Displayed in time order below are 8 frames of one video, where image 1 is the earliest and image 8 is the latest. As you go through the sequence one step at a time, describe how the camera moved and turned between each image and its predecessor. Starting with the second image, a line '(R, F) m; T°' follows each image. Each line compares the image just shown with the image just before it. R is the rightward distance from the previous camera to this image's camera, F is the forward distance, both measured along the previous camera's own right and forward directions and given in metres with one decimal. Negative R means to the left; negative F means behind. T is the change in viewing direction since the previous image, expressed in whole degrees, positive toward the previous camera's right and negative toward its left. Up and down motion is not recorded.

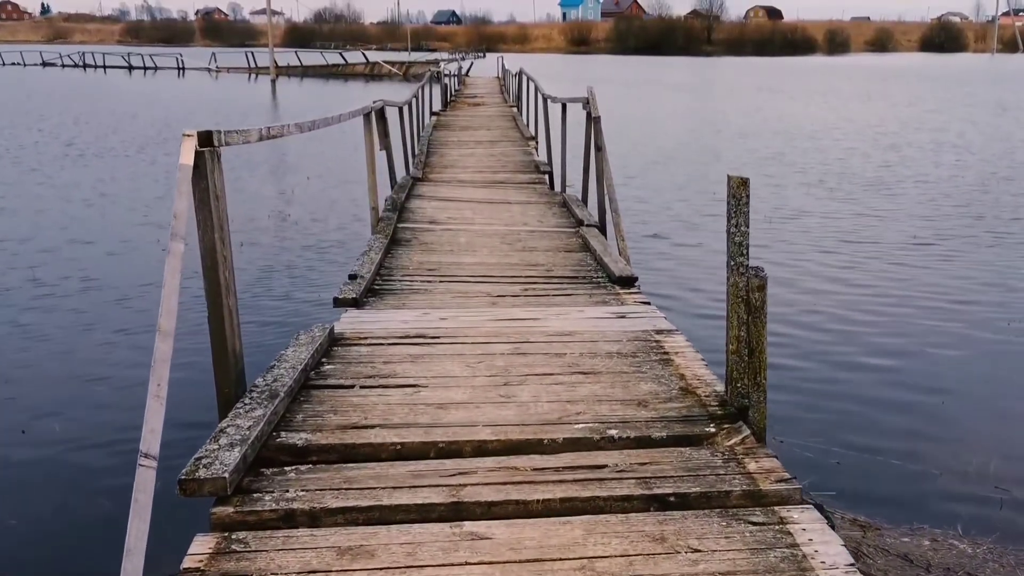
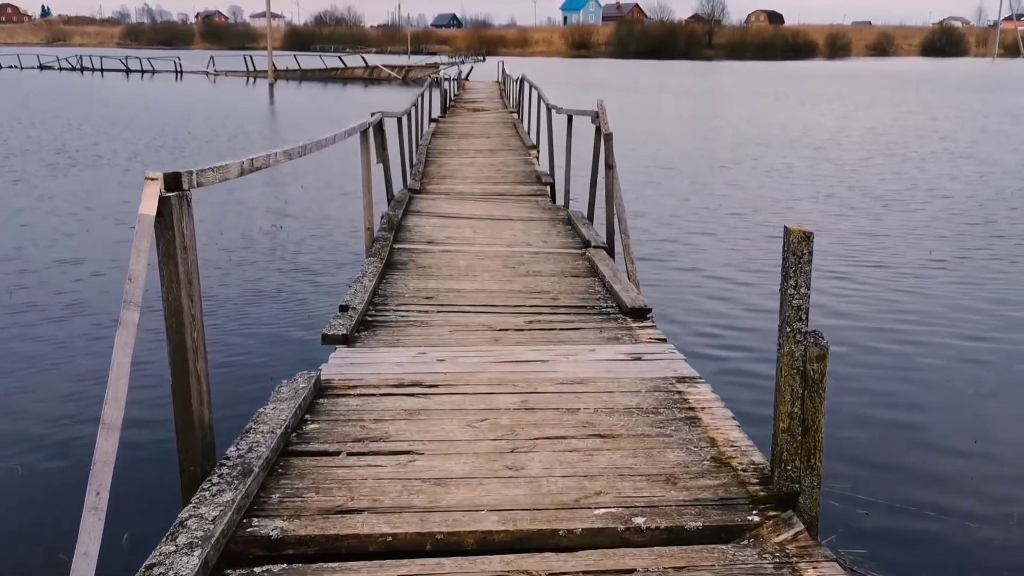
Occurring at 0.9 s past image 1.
(0.0, +0.4) m; 0°
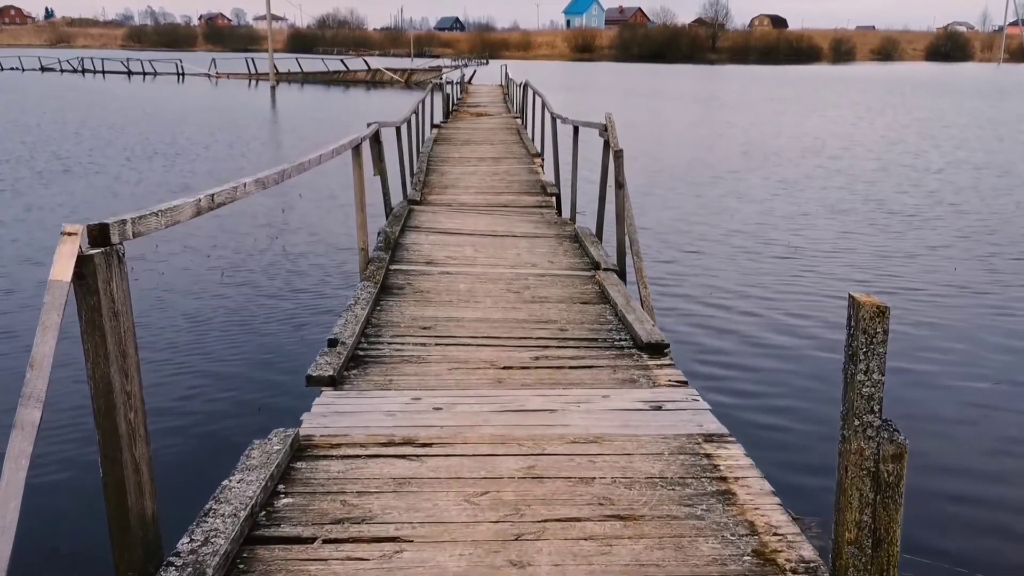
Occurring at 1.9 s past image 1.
(0.0, +0.4) m; 0°
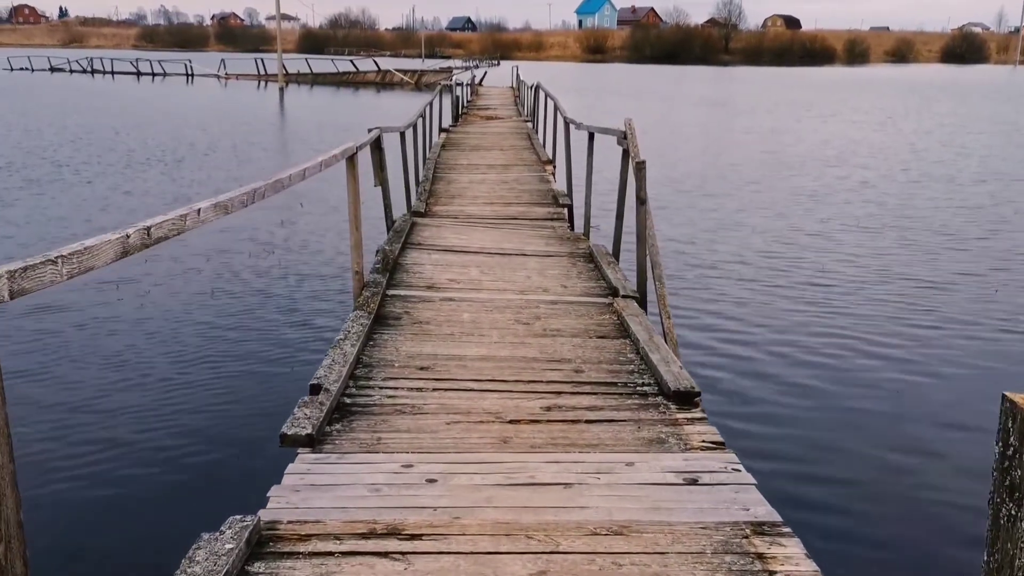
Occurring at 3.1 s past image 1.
(0.0, +0.5) m; -1°
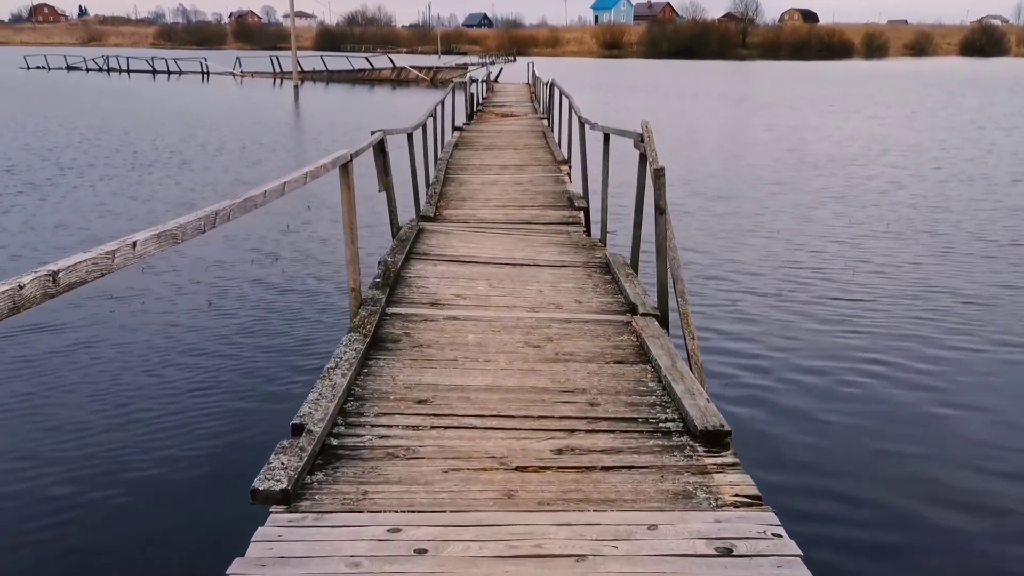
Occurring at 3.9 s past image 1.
(0.0, +0.4) m; -1°
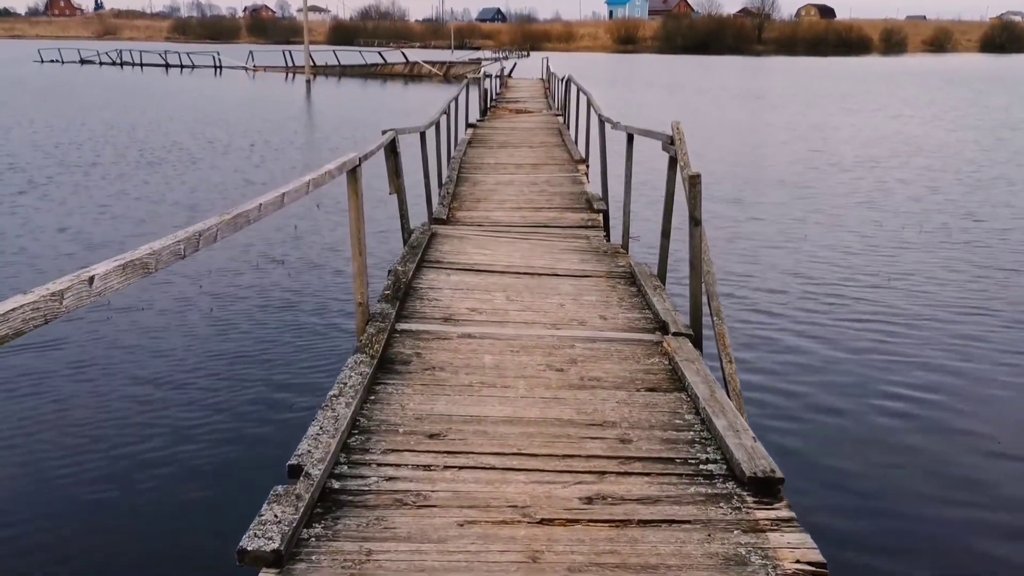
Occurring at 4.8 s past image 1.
(0.0, +0.4) m; -1°
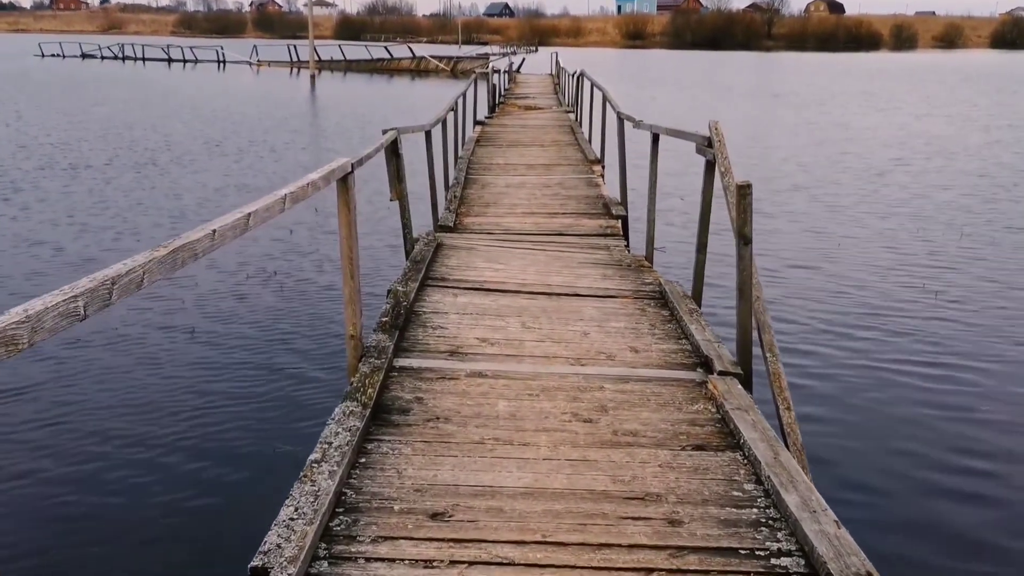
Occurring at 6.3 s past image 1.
(0.0, +0.7) m; 0°
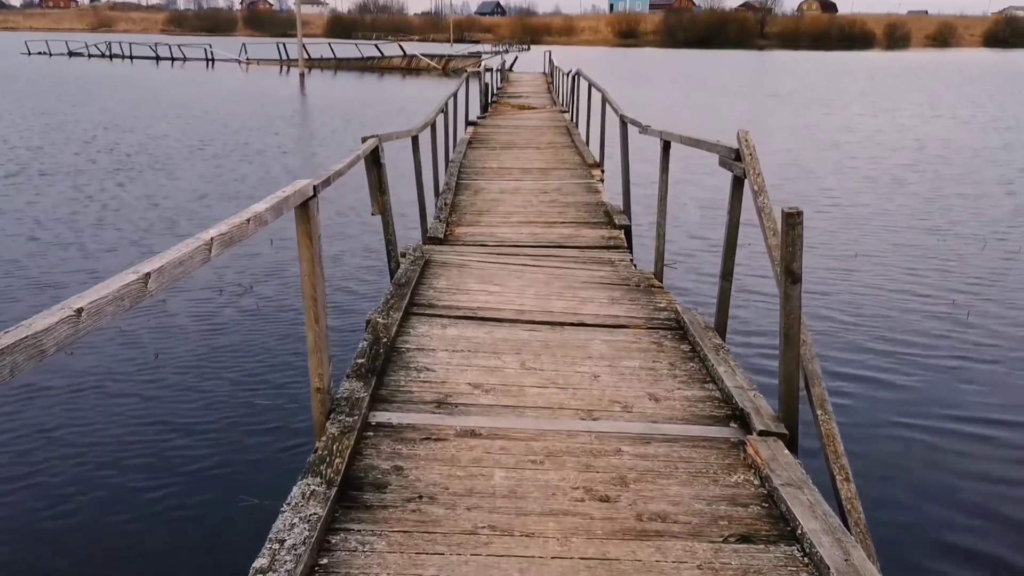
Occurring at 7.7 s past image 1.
(0.0, +0.6) m; 0°
